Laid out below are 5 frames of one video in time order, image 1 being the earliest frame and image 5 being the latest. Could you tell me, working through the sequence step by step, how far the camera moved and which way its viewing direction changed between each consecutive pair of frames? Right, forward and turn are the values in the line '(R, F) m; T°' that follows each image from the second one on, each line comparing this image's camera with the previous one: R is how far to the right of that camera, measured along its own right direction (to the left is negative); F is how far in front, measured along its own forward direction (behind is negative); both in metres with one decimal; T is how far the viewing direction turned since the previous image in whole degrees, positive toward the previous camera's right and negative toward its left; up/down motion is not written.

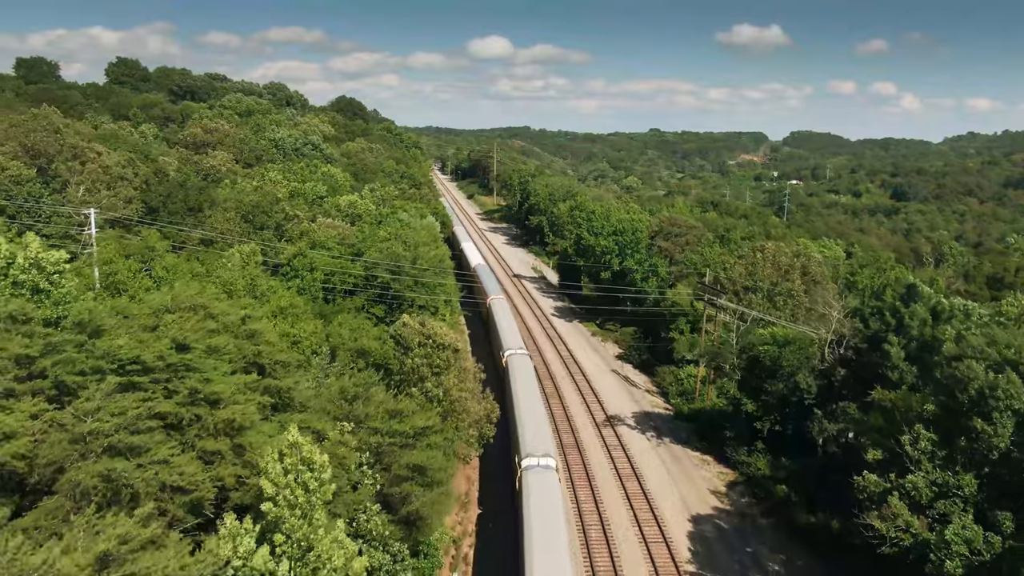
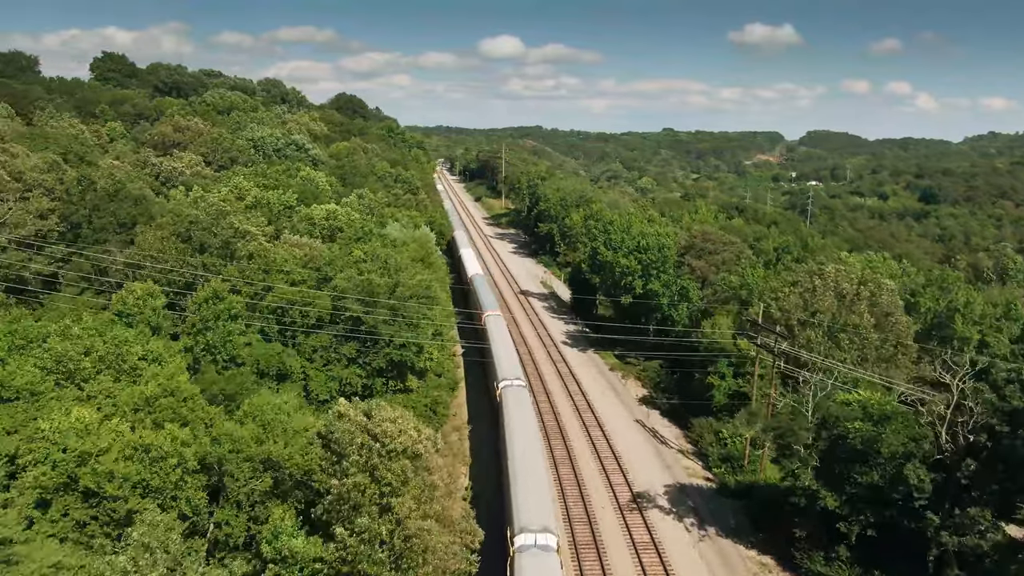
(+0.4, +8.0) m; -1°
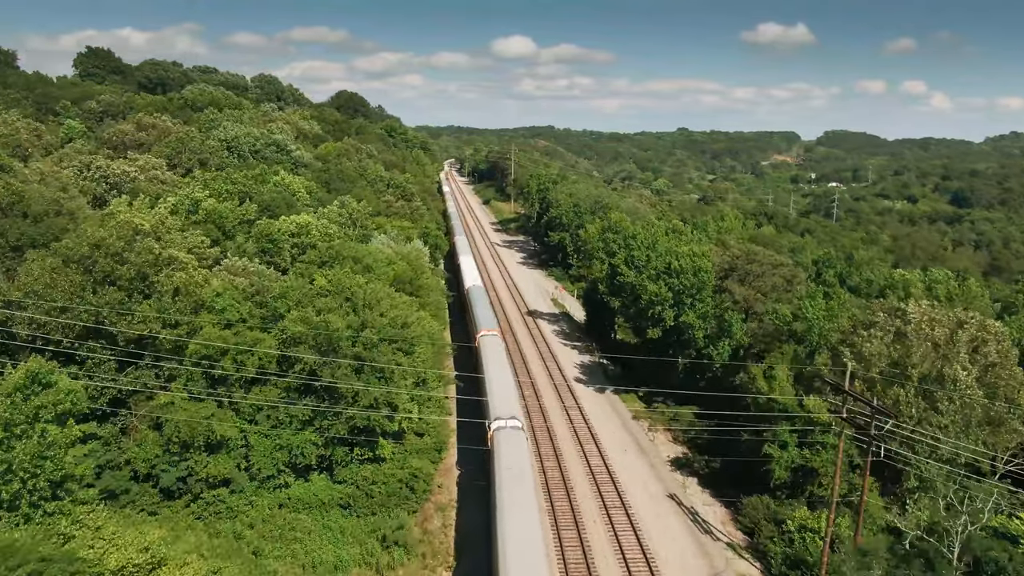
(+0.4, +7.8) m; -1°
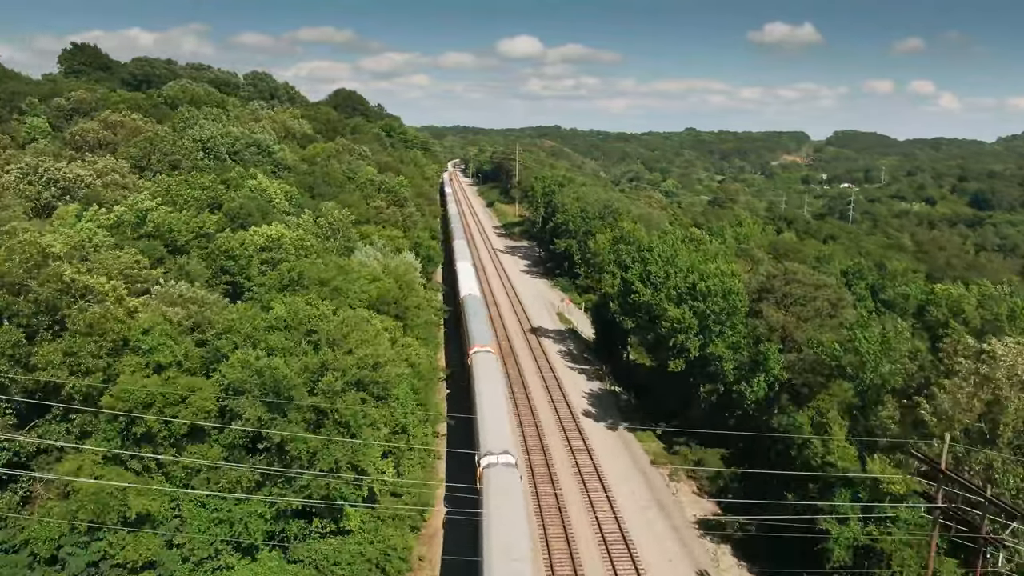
(+0.3, +5.2) m; 0°
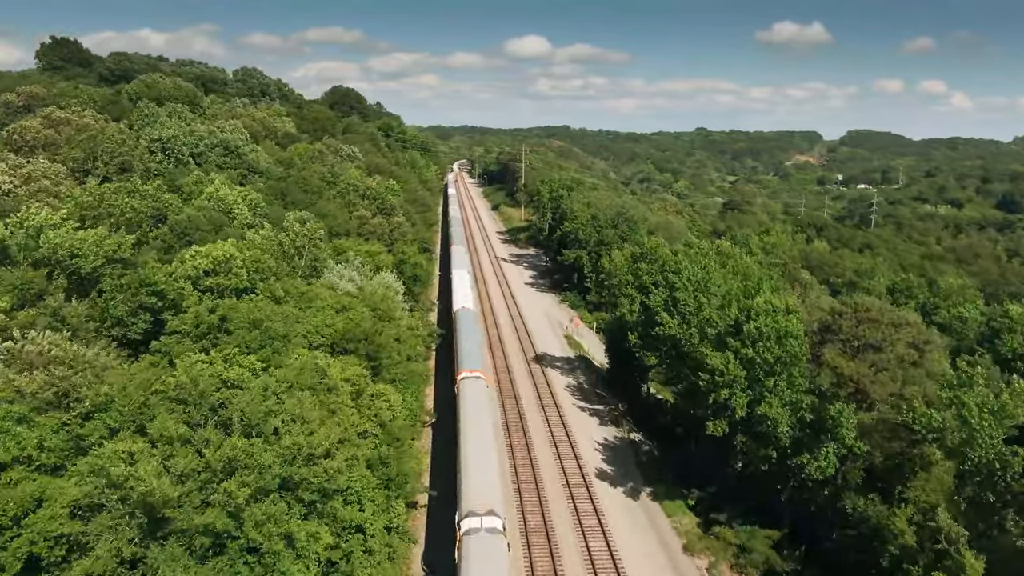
(+0.4, +6.8) m; -1°
